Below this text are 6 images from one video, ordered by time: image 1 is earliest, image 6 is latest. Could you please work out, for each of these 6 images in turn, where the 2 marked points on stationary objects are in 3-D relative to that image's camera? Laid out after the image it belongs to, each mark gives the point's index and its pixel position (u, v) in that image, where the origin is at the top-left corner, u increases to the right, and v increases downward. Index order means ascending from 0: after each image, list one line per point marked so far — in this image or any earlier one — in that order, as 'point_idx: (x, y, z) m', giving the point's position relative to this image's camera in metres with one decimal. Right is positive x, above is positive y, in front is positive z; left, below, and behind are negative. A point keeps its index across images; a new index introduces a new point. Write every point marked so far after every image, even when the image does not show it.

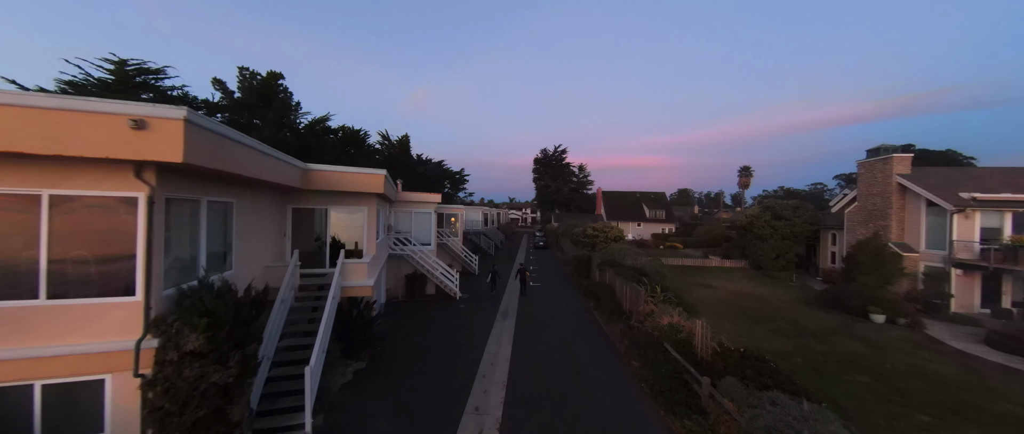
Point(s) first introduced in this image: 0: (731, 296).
0: (+10.0, -3.6, +15.4) m
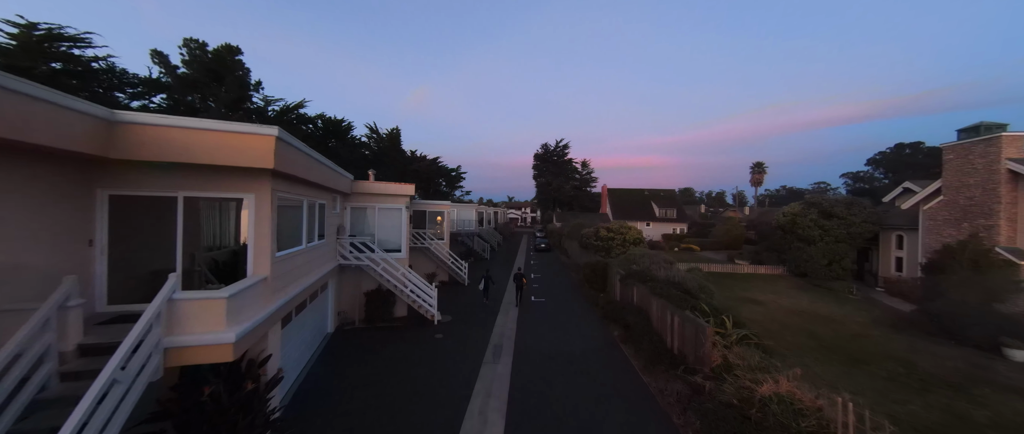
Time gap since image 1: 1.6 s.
0: (+9.9, -3.5, +11.9) m
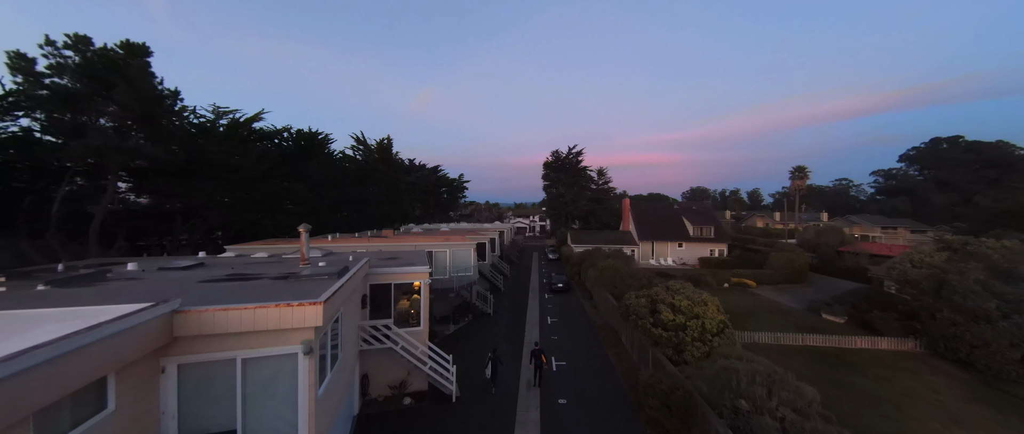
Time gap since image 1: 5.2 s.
0: (+10.2, -5.7, +6.0) m
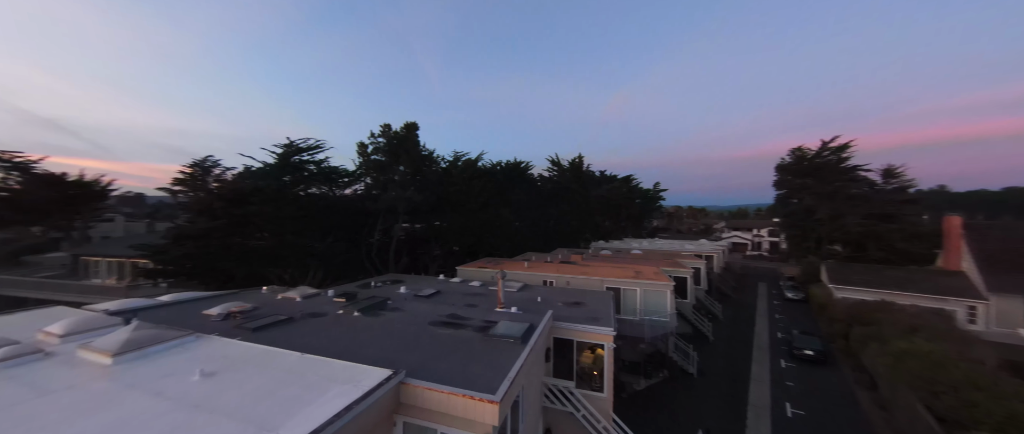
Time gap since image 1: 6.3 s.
0: (+11.0, -7.5, -1.3) m
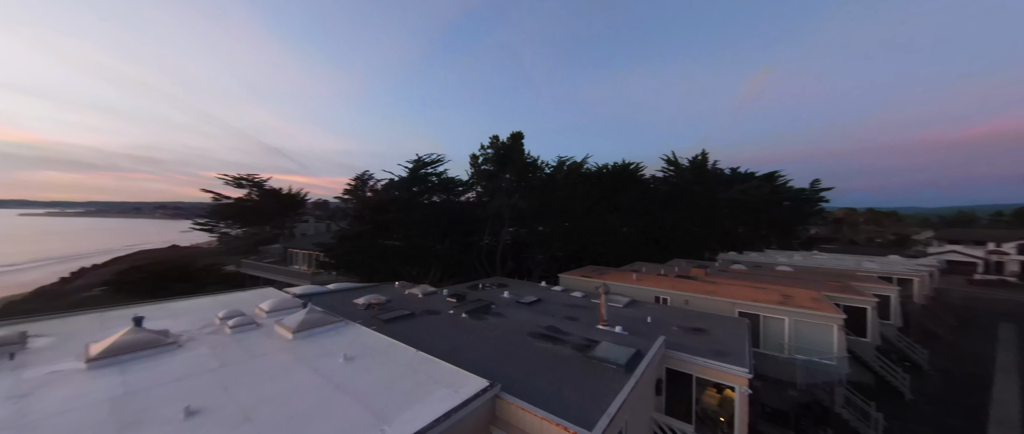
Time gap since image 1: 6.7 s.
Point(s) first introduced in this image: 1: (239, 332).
0: (+9.5, -7.7, -5.2) m
1: (-10.5, -4.4, +13.0) m
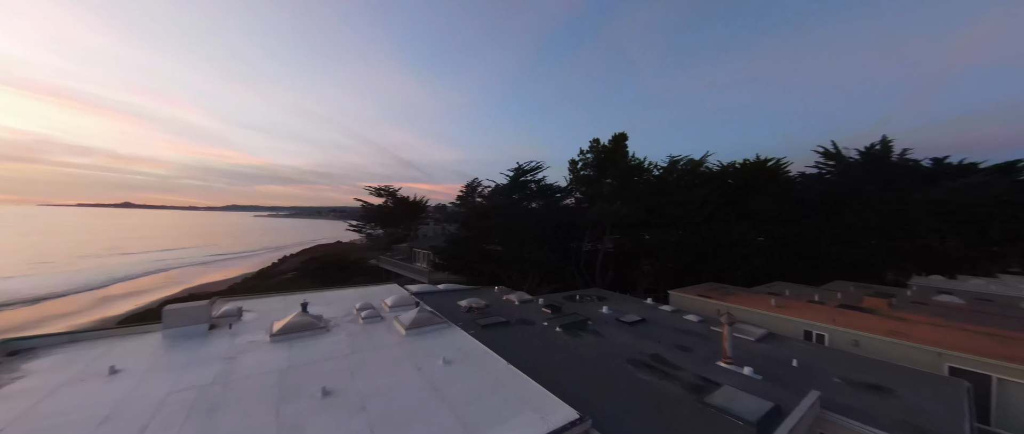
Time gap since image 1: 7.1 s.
0: (+6.9, -8.0, -8.4) m
1: (-6.4, -4.8, +15.1) m
